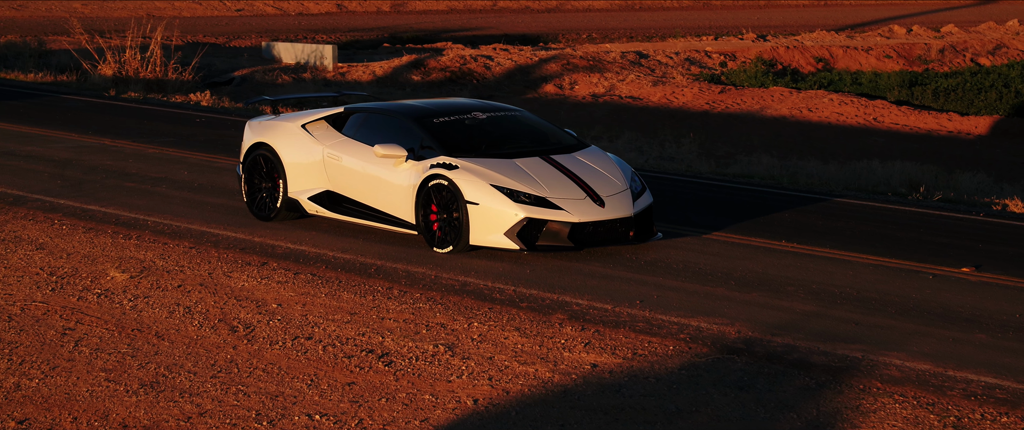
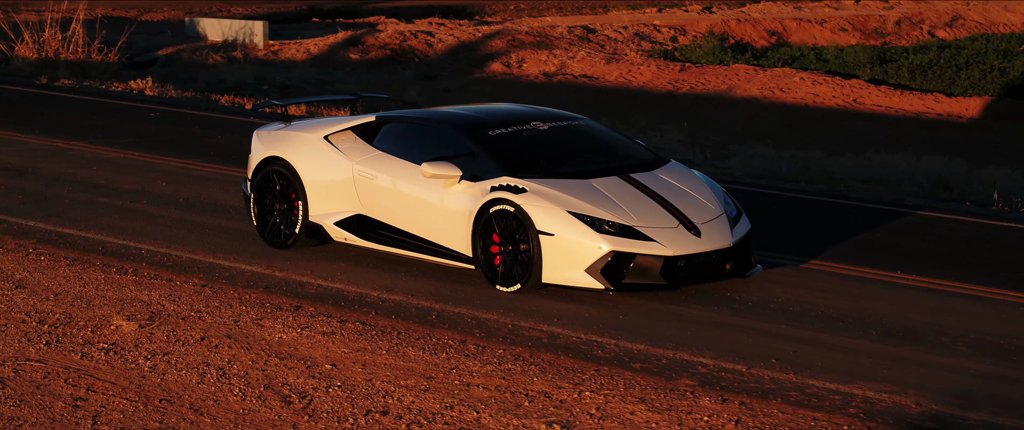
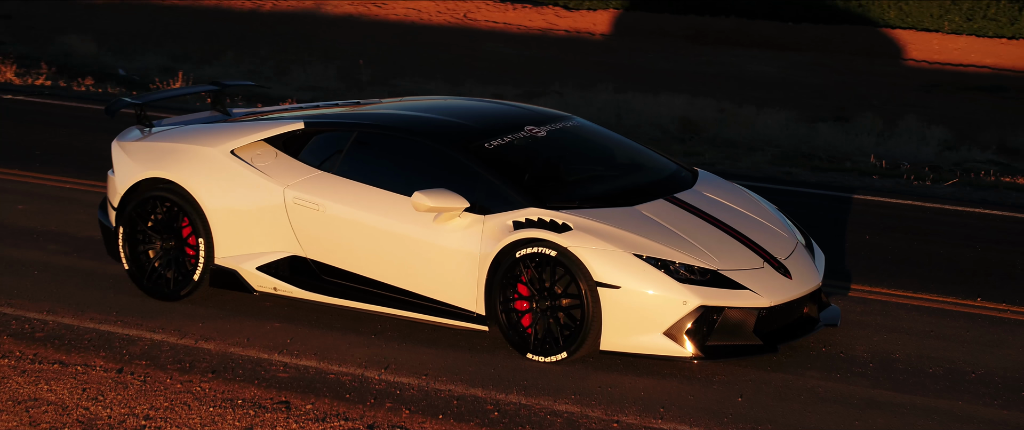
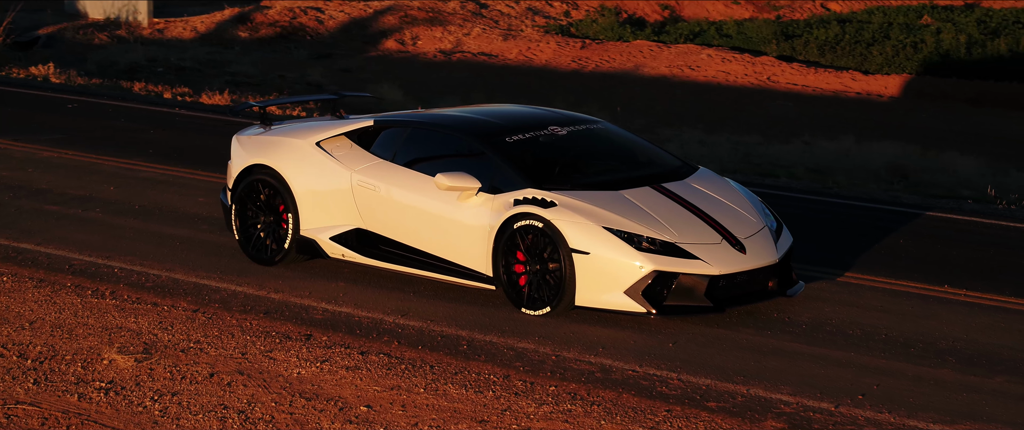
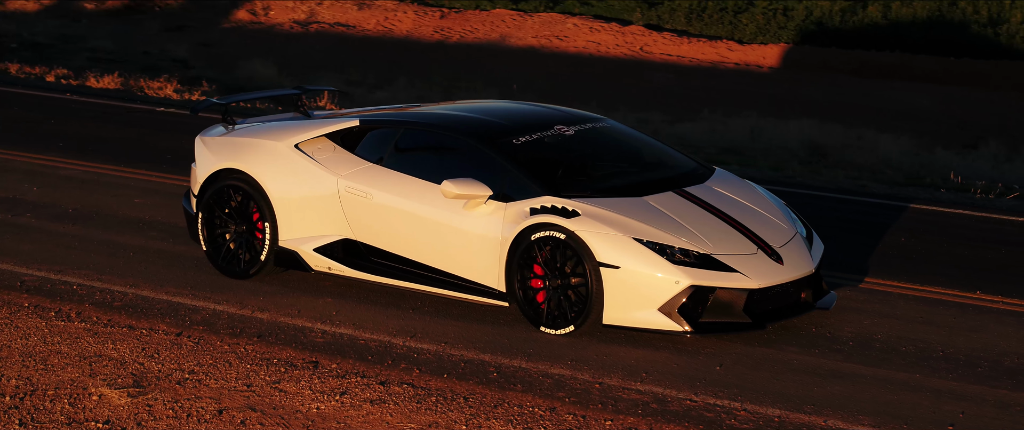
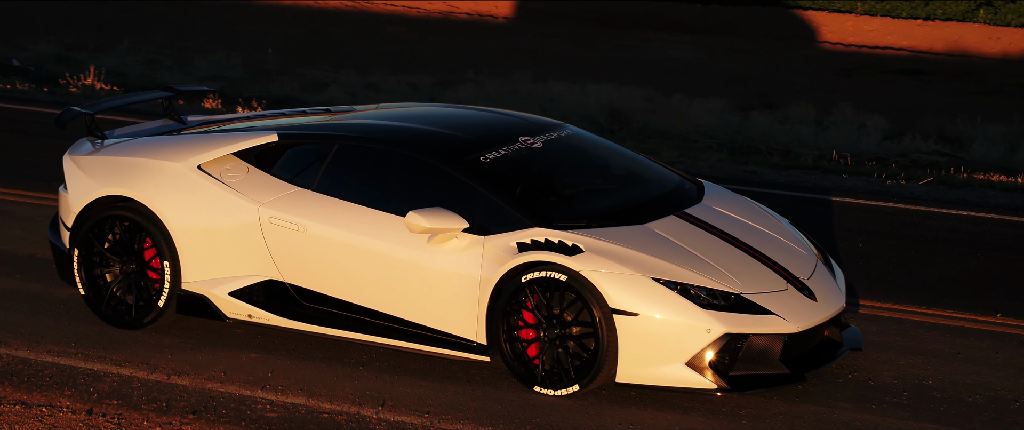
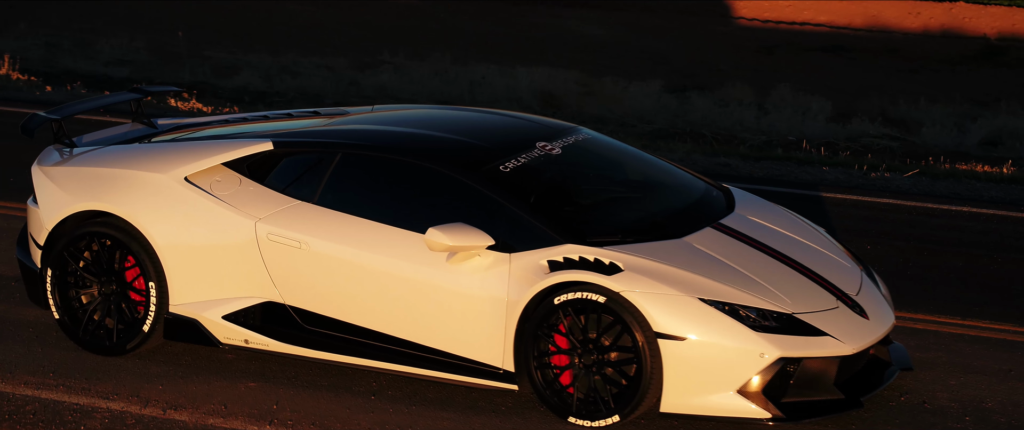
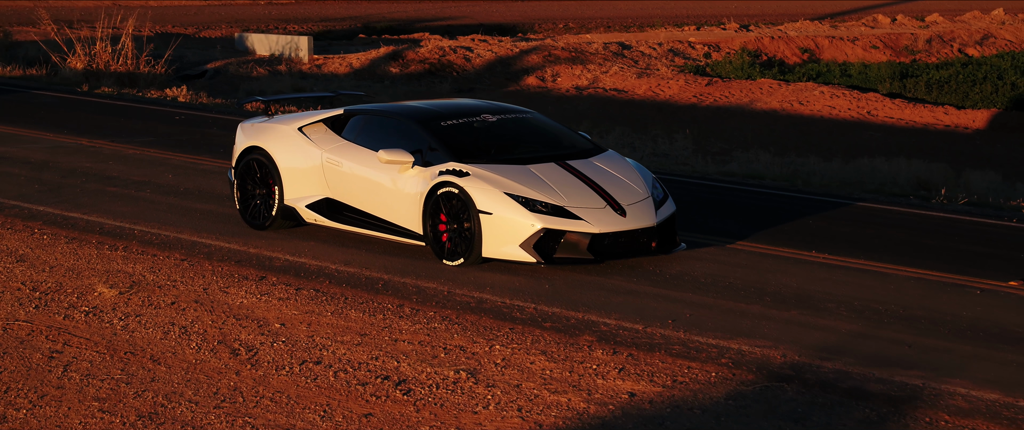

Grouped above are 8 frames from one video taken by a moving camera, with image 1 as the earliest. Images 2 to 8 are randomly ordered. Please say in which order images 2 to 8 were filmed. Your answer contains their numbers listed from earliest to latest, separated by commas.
8, 2, 4, 5, 3, 6, 7
